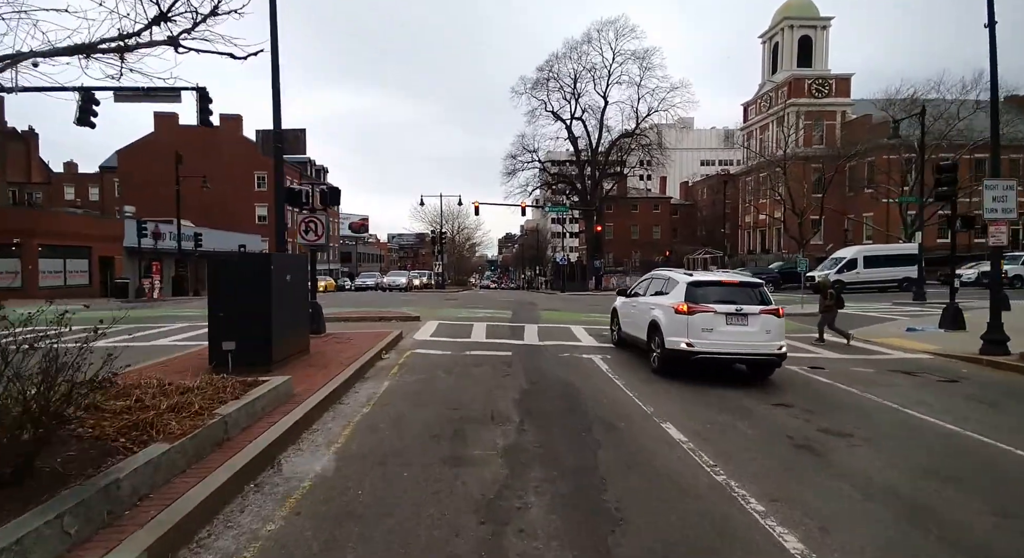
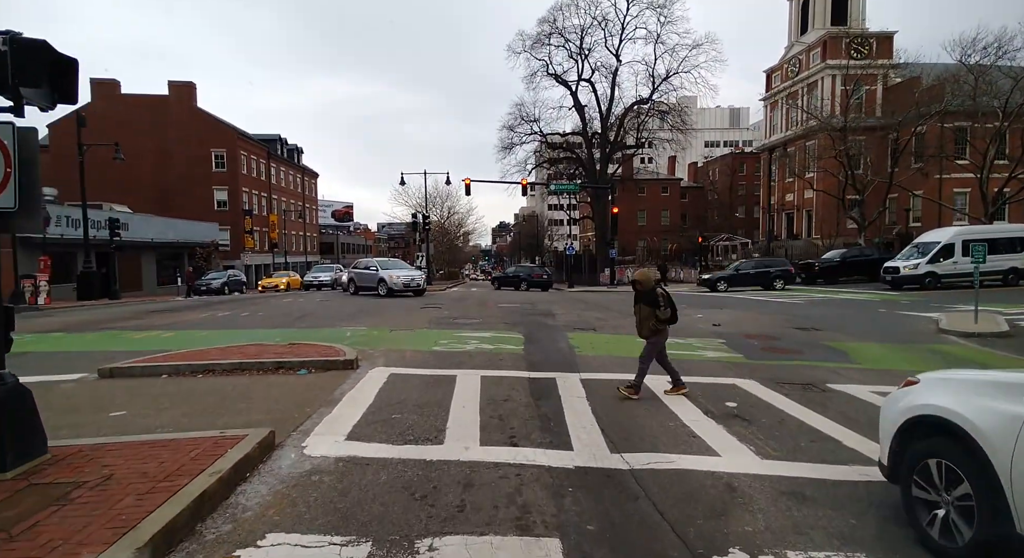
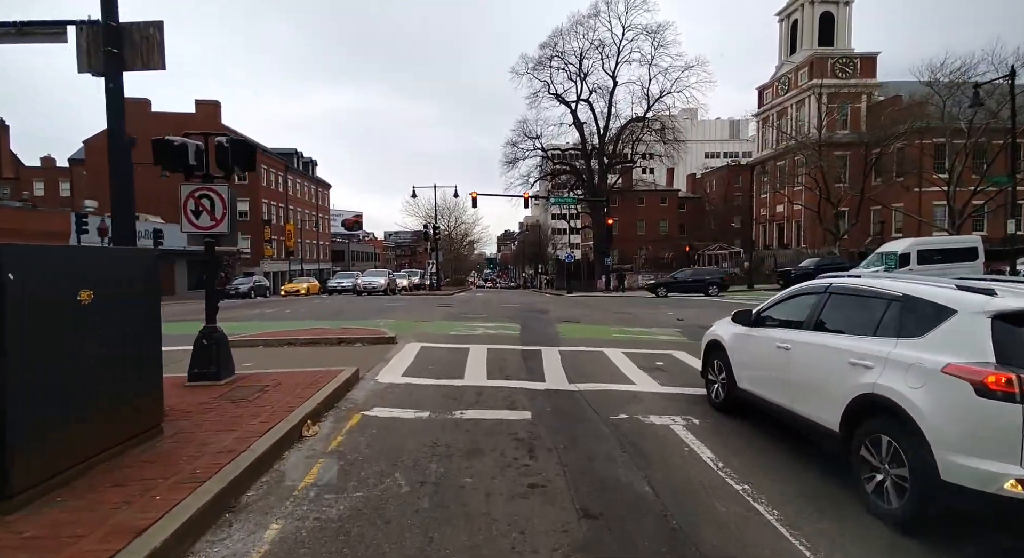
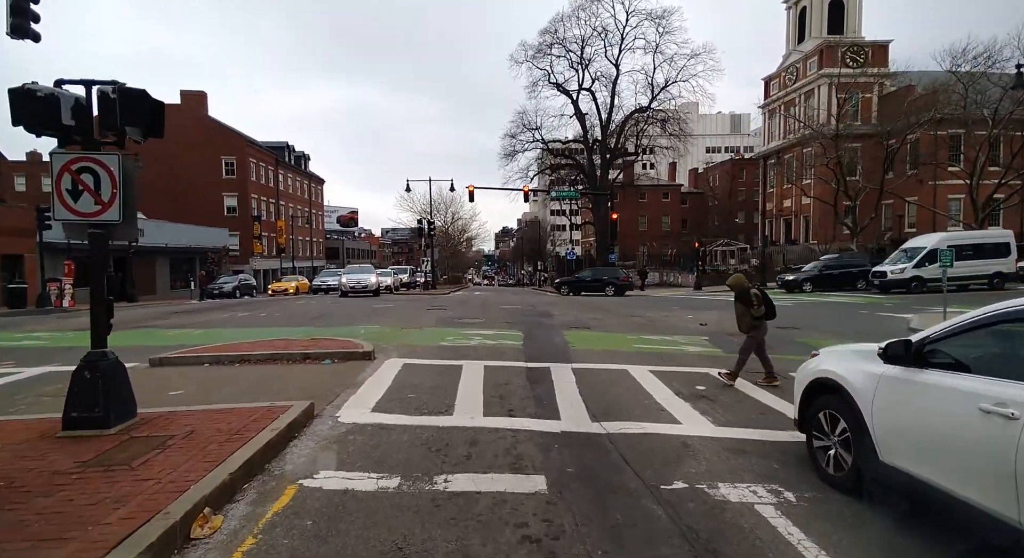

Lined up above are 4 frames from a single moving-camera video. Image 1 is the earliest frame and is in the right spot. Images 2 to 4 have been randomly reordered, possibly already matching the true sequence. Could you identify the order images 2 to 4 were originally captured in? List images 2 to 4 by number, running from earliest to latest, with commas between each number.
3, 4, 2
